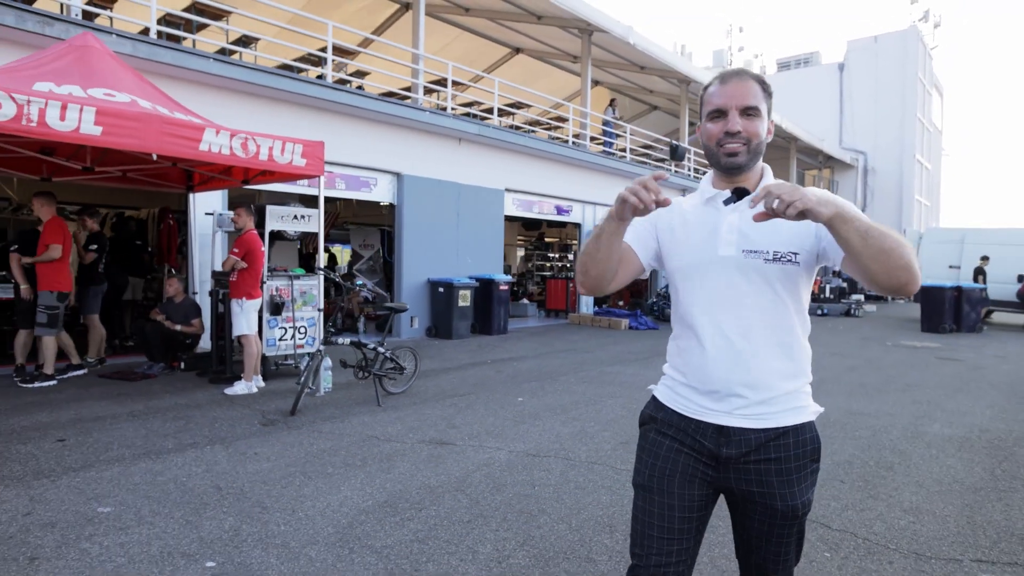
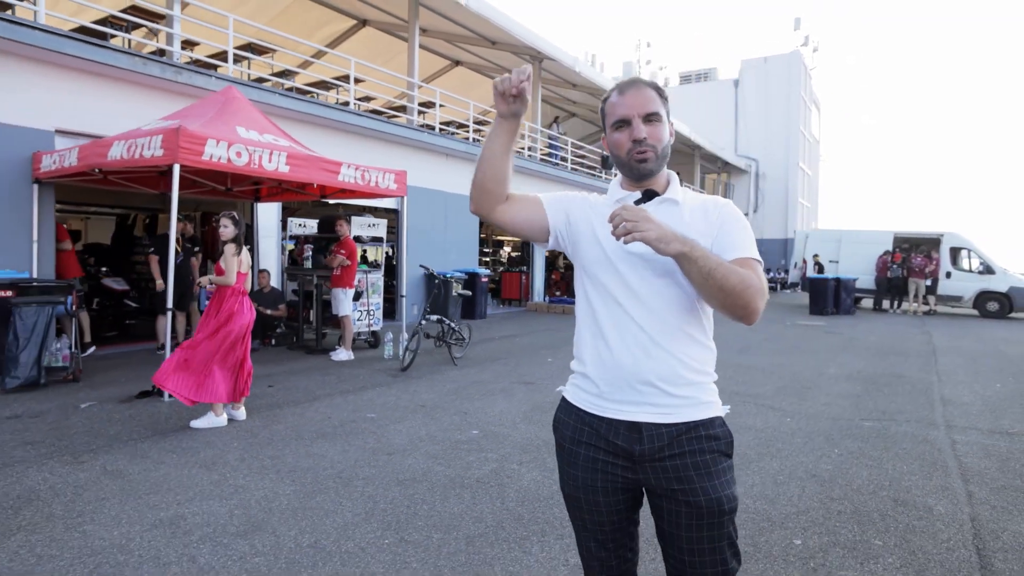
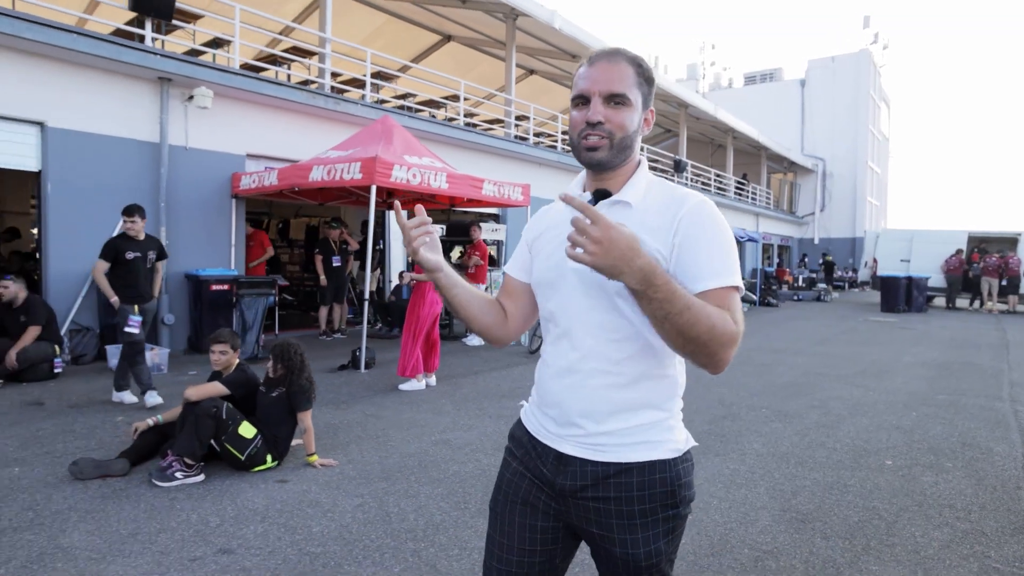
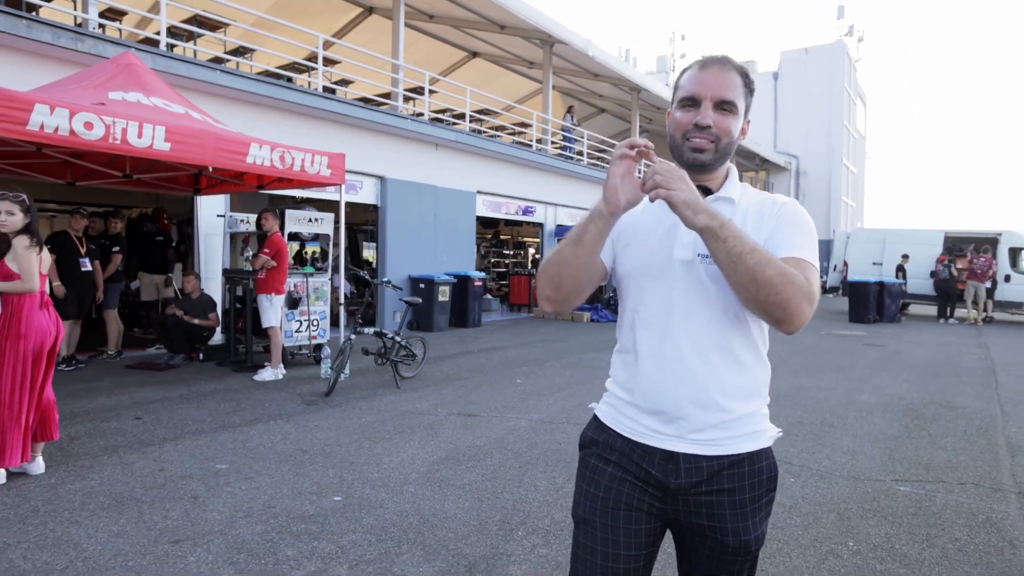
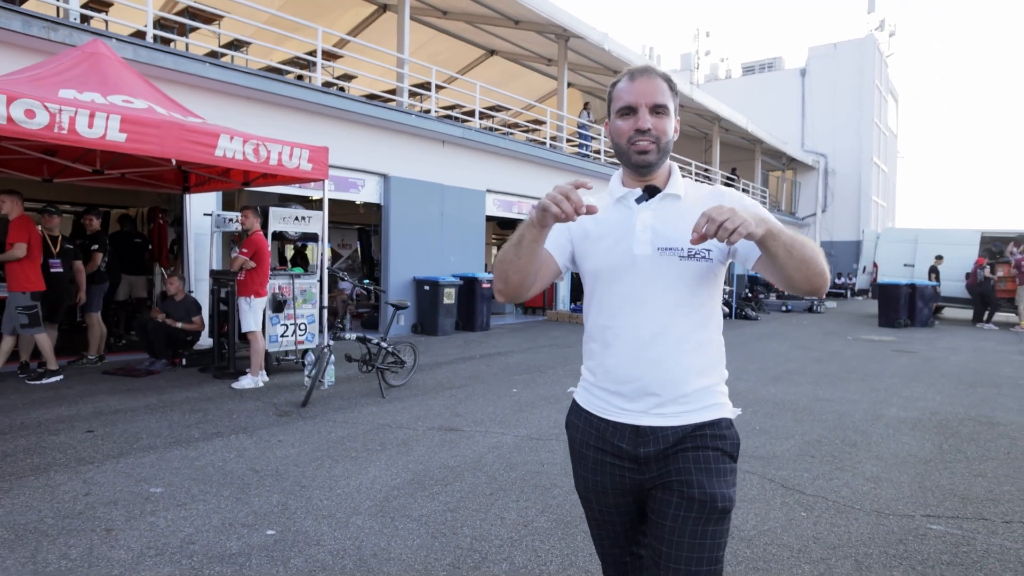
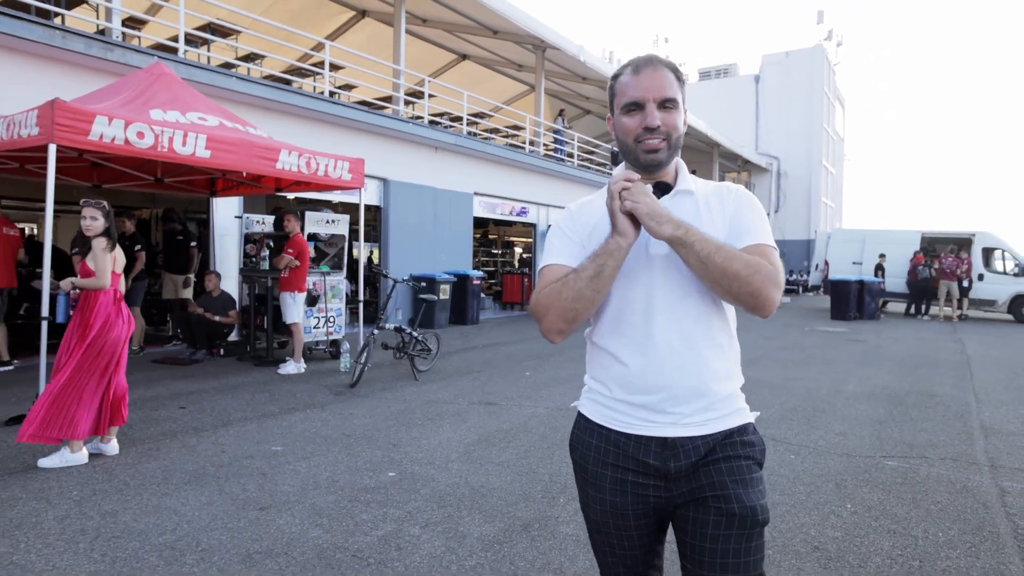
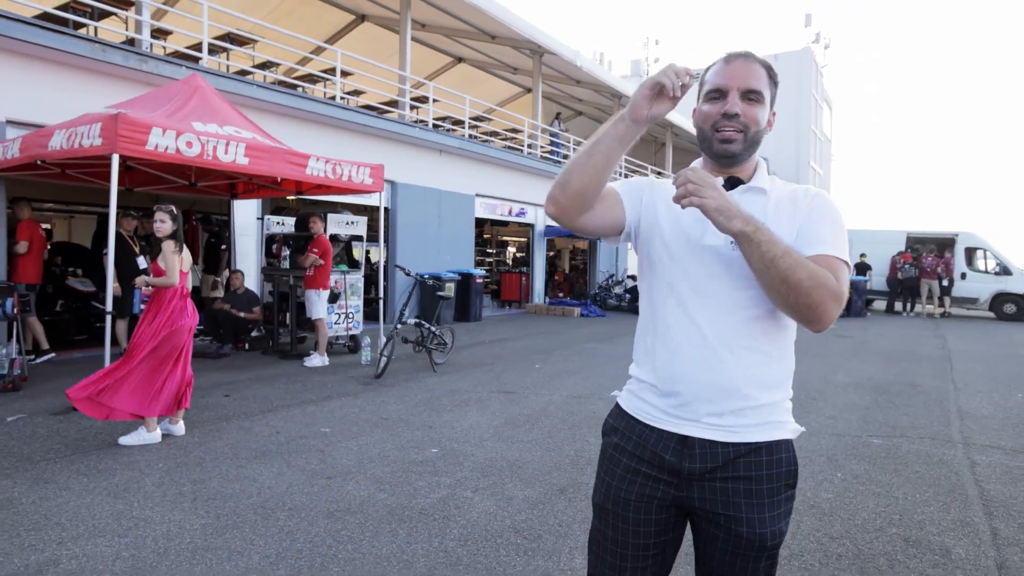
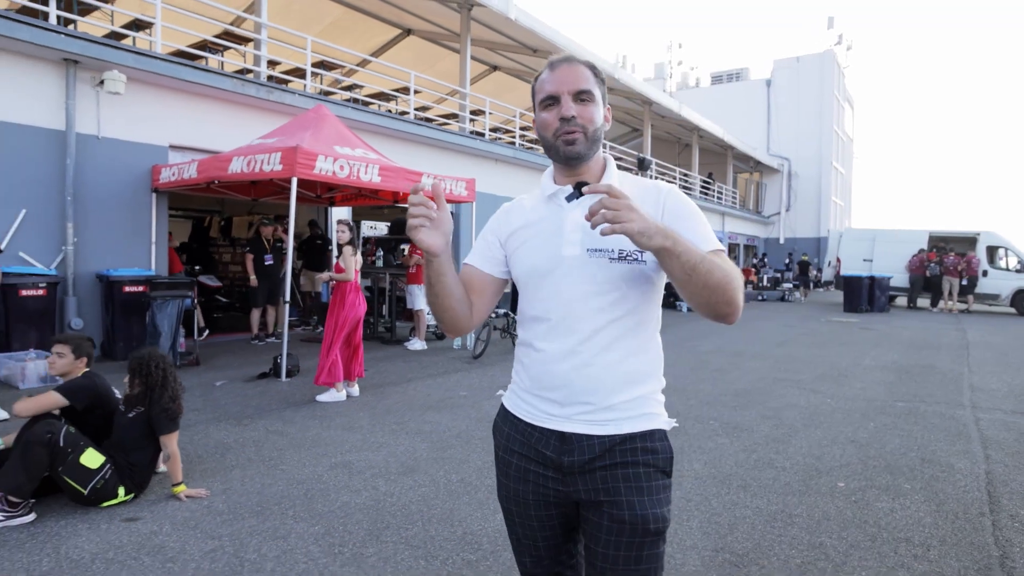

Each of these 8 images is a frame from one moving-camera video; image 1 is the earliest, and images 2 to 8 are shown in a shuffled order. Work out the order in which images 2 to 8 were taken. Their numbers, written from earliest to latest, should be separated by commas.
5, 4, 6, 7, 2, 8, 3
